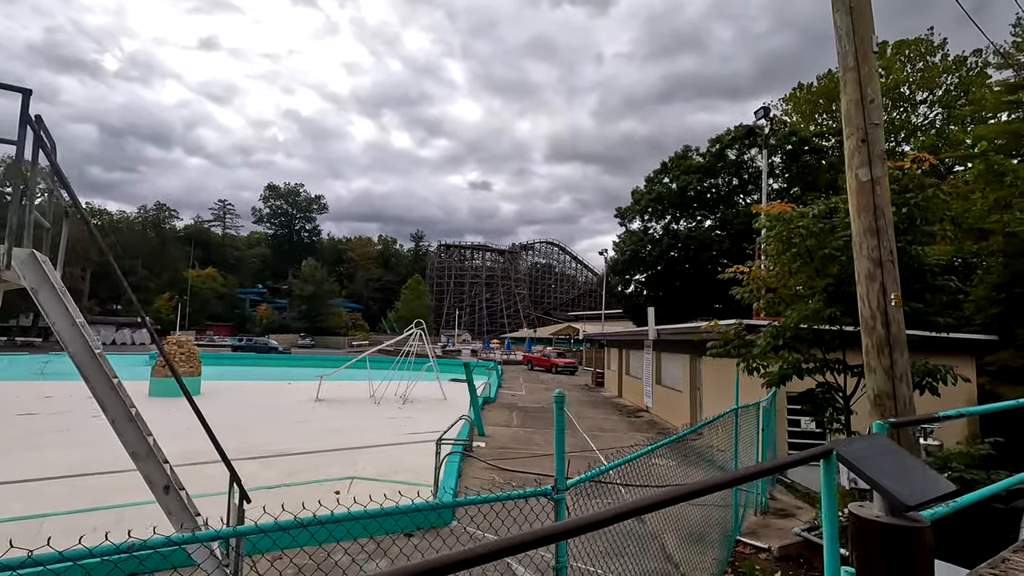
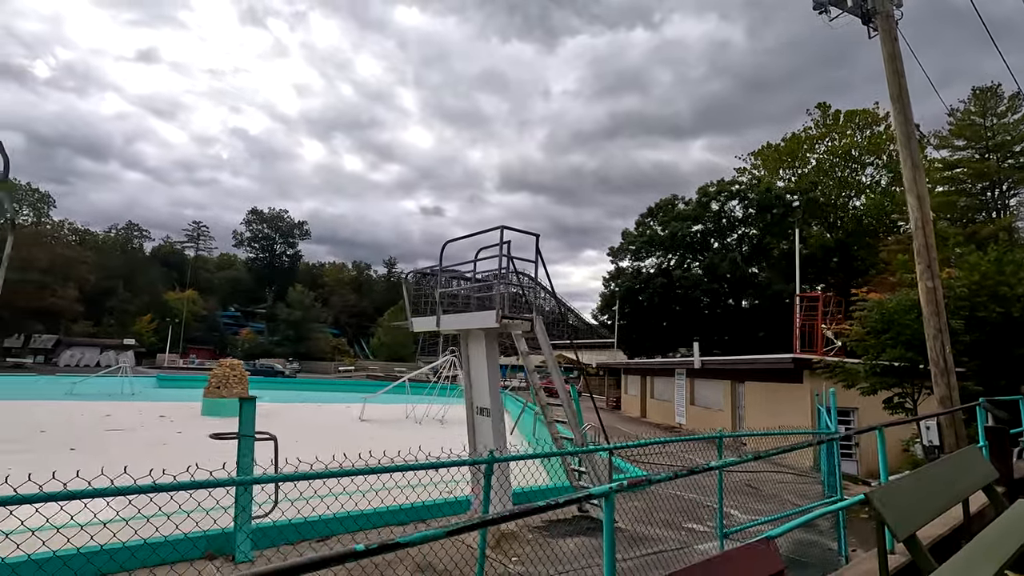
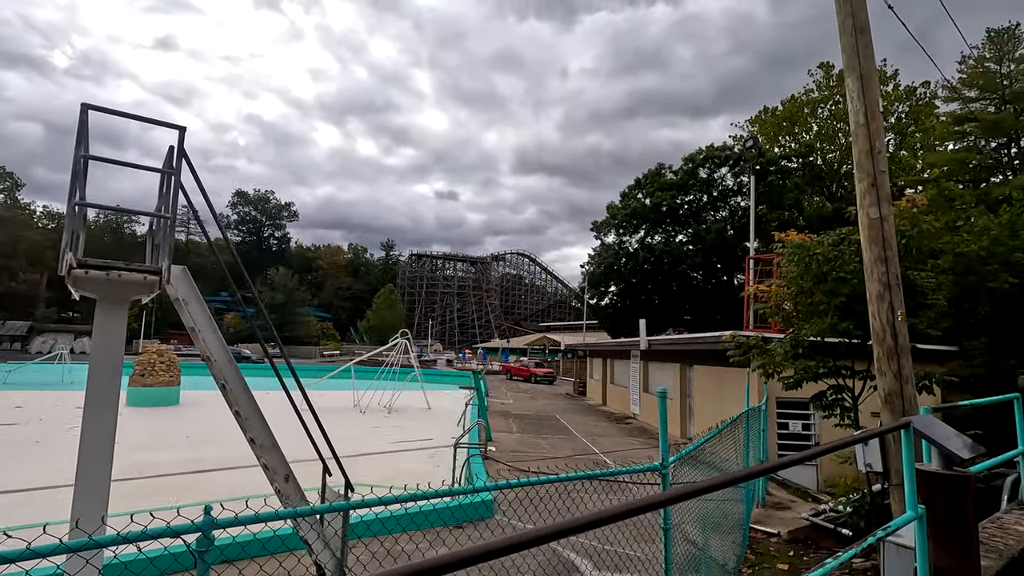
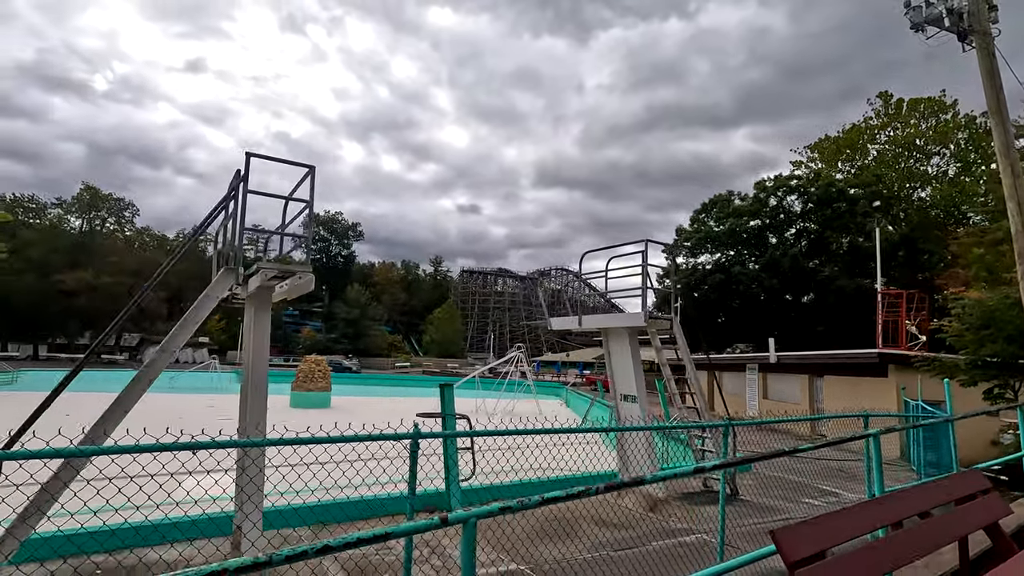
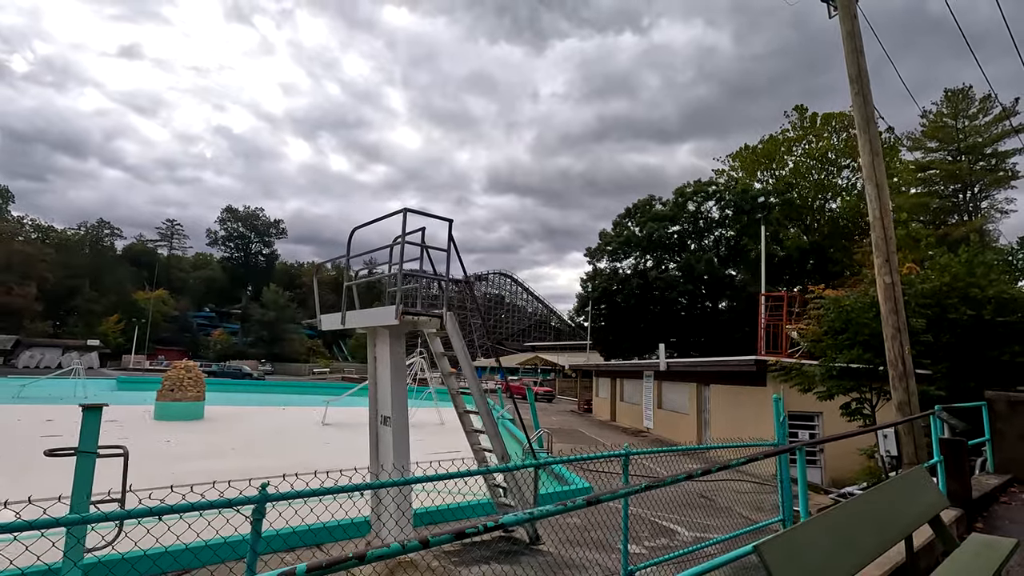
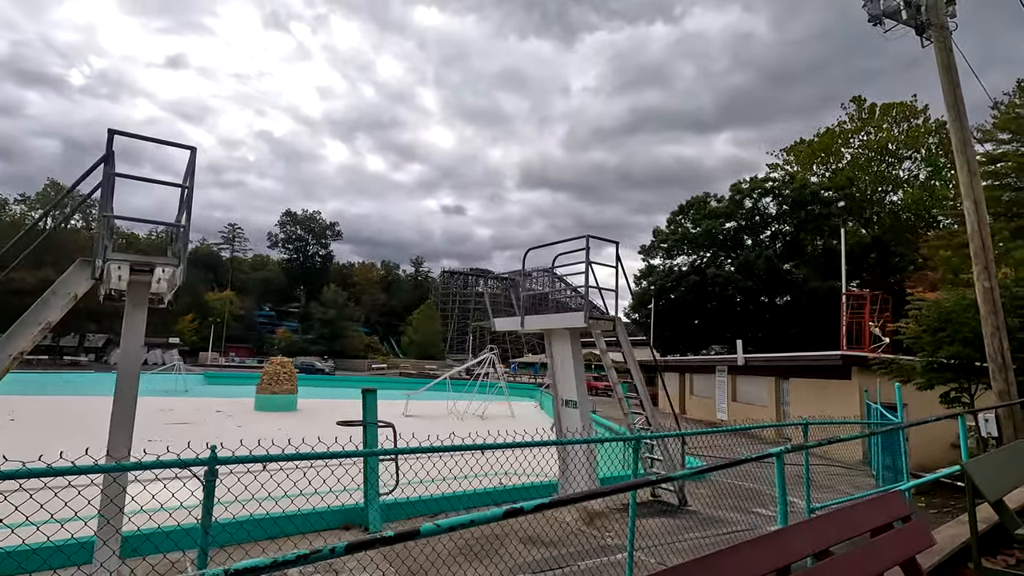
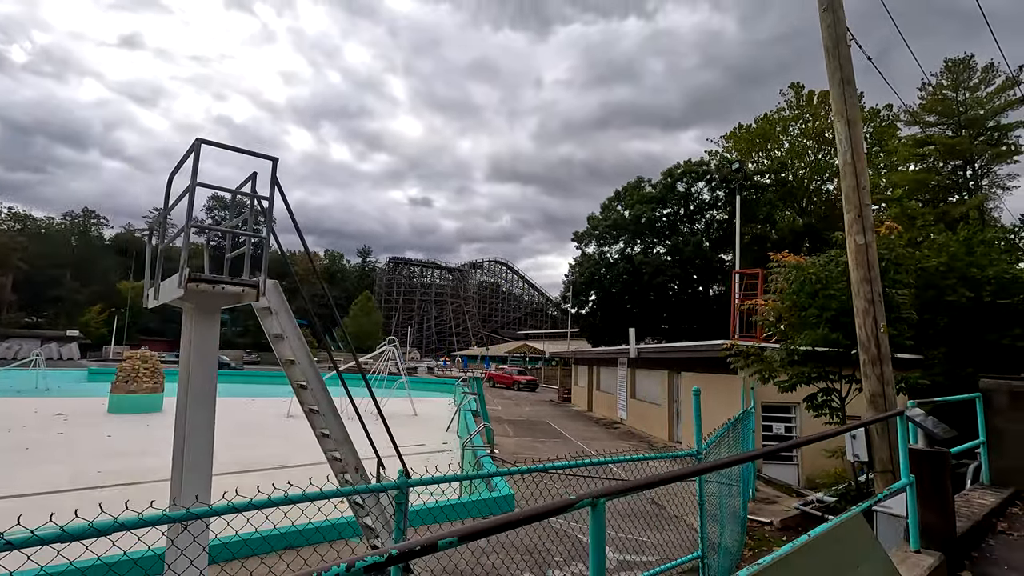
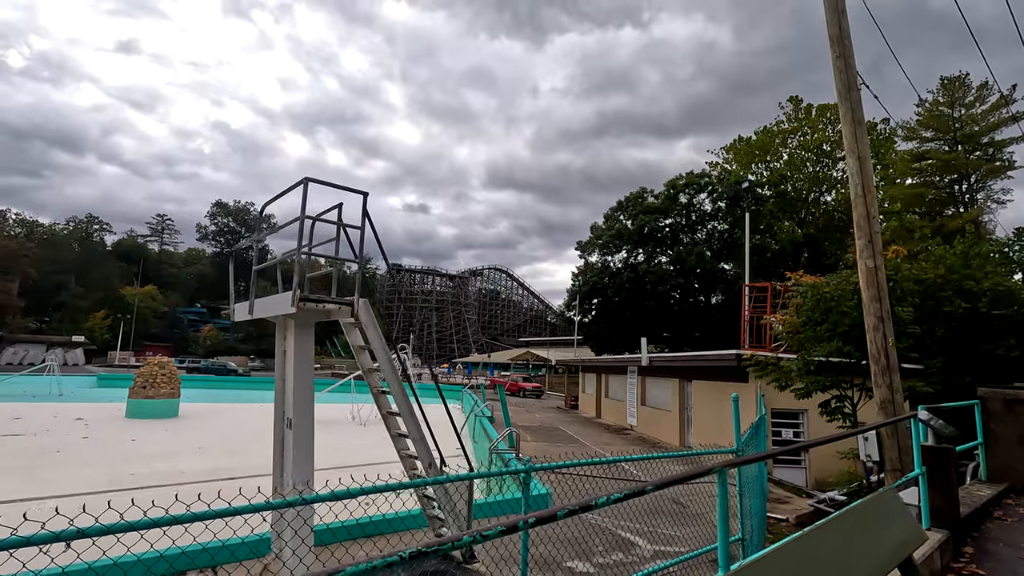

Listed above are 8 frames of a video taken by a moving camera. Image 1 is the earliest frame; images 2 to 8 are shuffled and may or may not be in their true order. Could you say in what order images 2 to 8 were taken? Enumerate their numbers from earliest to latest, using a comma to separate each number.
3, 7, 8, 5, 2, 6, 4
